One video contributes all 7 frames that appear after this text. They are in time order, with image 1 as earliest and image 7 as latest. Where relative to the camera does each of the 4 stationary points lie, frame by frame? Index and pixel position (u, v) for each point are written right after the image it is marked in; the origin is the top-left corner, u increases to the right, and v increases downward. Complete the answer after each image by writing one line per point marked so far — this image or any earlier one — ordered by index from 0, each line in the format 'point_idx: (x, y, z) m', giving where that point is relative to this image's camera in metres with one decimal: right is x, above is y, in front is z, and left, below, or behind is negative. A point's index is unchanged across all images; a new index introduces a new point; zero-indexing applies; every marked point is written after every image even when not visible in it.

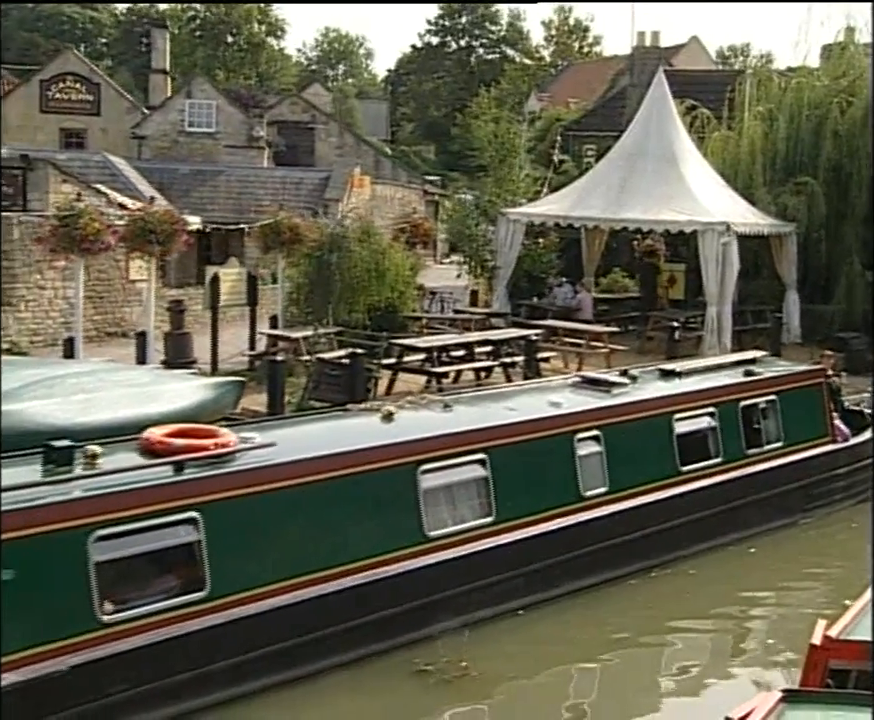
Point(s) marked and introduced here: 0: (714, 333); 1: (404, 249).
0: (+4.4, +0.4, +16.6) m
1: (-0.4, +1.7, +15.8) m
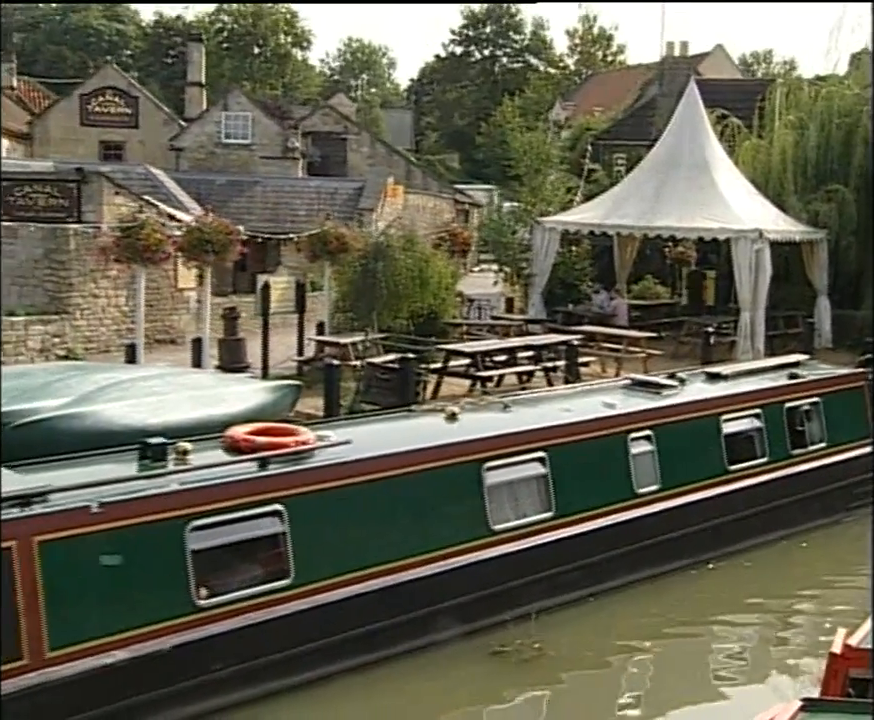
0: (+5.1, +0.4, +16.9) m
1: (+0.2, +1.6, +16.2) m
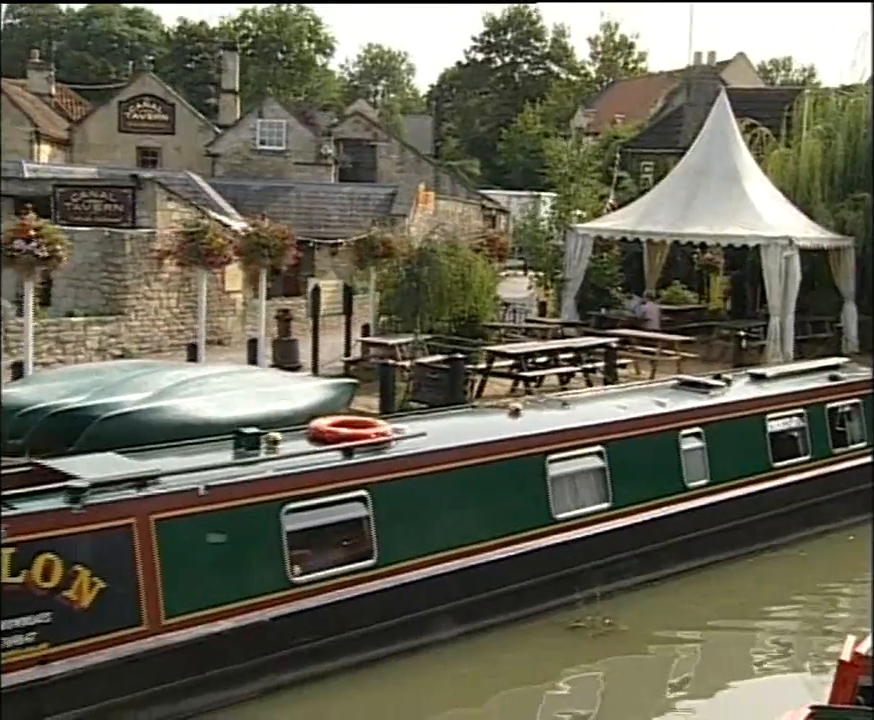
0: (+5.7, +0.3, +17.3) m
1: (+0.8, +1.6, +16.7) m
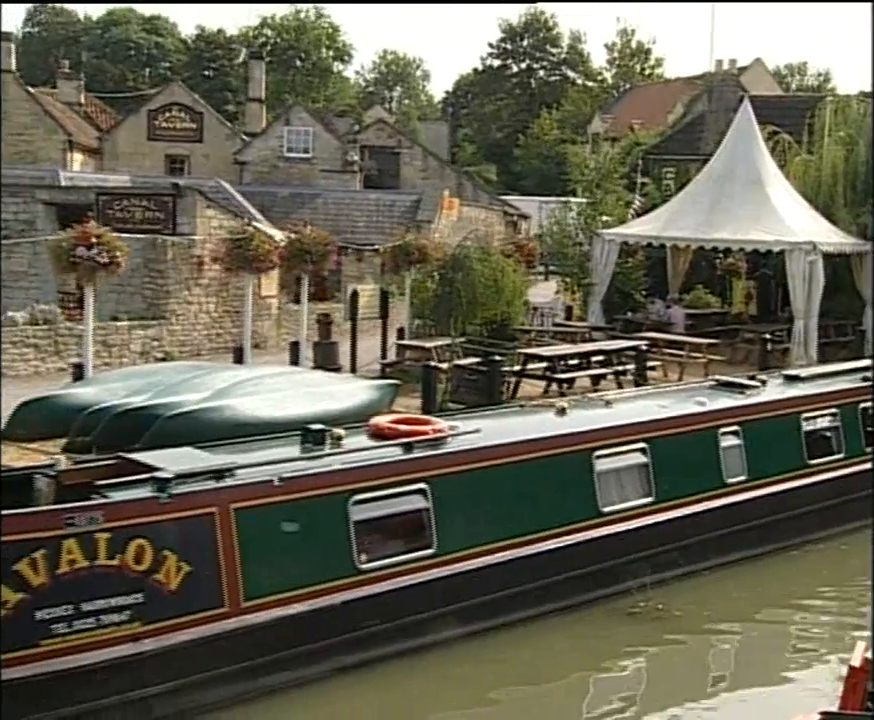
0: (+6.2, +0.2, +17.6) m
1: (+1.3, +1.5, +17.1) m
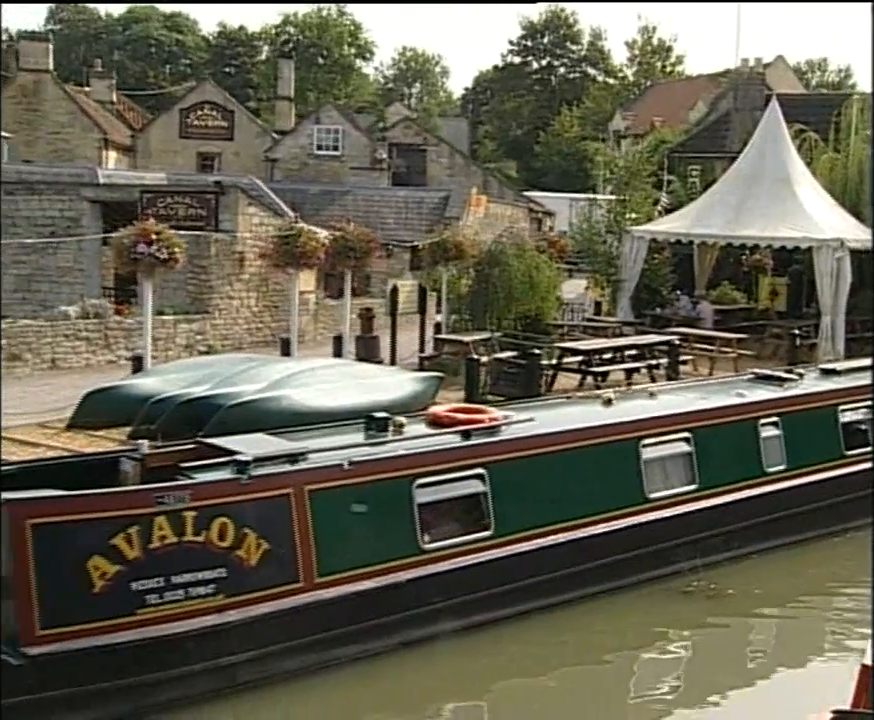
0: (+6.7, +0.3, +17.9) m
1: (+1.9, +1.6, +17.4) m
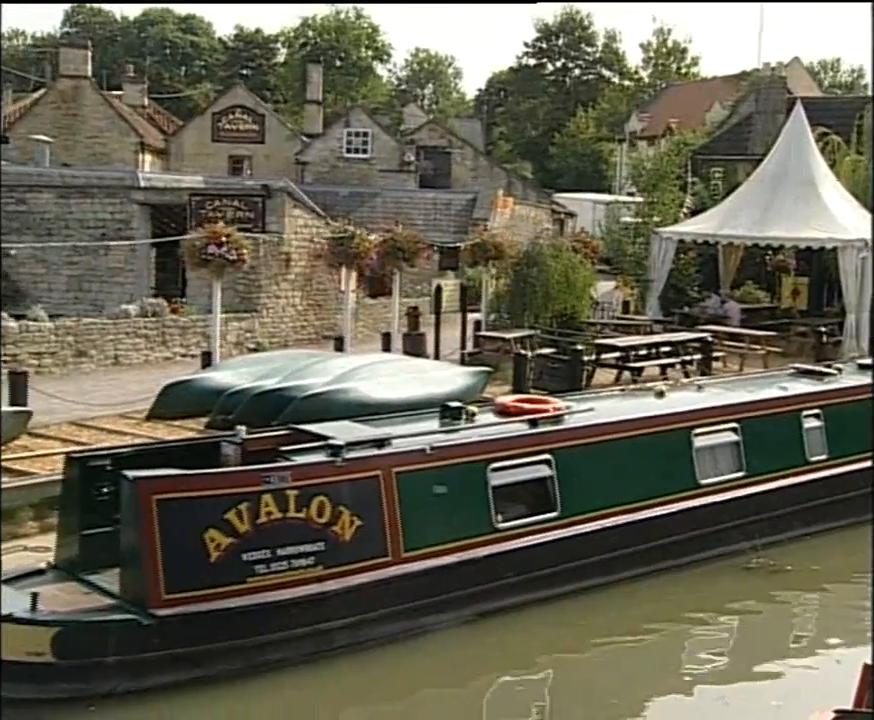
0: (+7.4, +0.4, +18.4) m
1: (+2.5, +1.7, +18.0) m
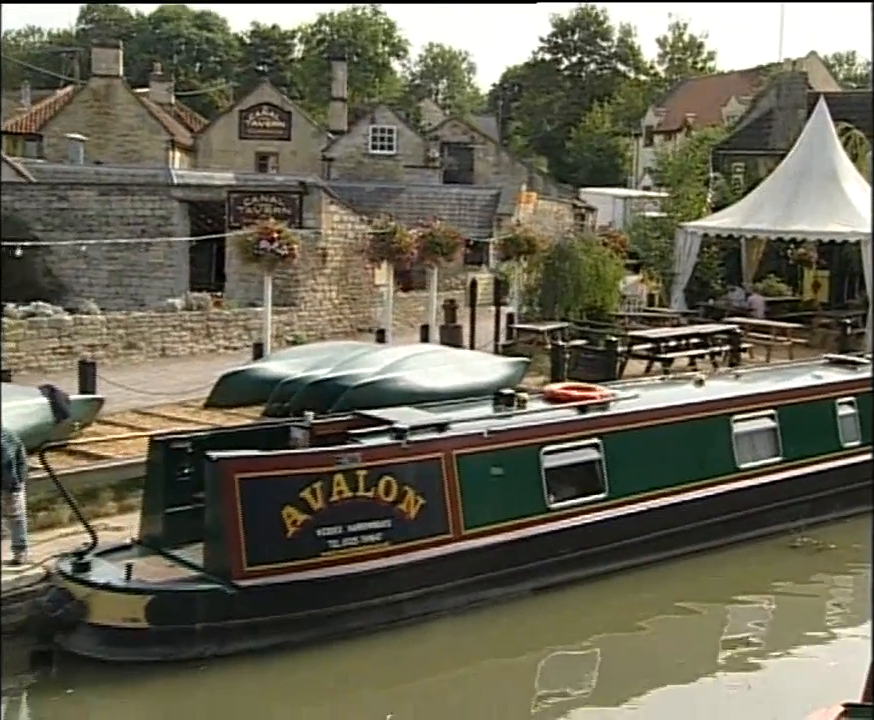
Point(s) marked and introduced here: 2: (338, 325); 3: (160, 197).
0: (+7.9, +0.5, +18.8) m
1: (+3.0, +1.8, +18.4) m
2: (-1.8, +0.6, +17.9) m
3: (-5.1, +3.0, +18.8) m
